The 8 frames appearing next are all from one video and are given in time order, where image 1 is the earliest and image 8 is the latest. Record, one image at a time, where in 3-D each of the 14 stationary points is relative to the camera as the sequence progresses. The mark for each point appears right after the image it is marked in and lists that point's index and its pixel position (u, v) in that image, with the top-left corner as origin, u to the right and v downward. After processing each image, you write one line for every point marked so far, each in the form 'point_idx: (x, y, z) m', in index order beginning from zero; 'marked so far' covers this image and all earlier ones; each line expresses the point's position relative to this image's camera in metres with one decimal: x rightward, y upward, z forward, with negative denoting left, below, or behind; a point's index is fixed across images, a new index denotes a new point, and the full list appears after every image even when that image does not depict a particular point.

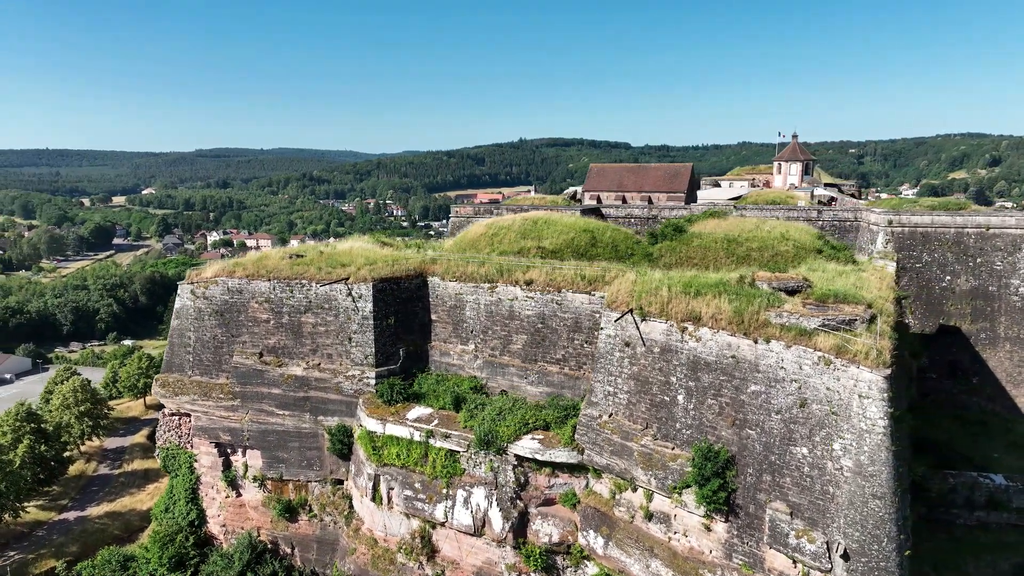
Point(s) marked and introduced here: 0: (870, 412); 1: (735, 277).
0: (+3.6, -1.3, +5.8) m
1: (+3.4, +0.2, +8.5) m
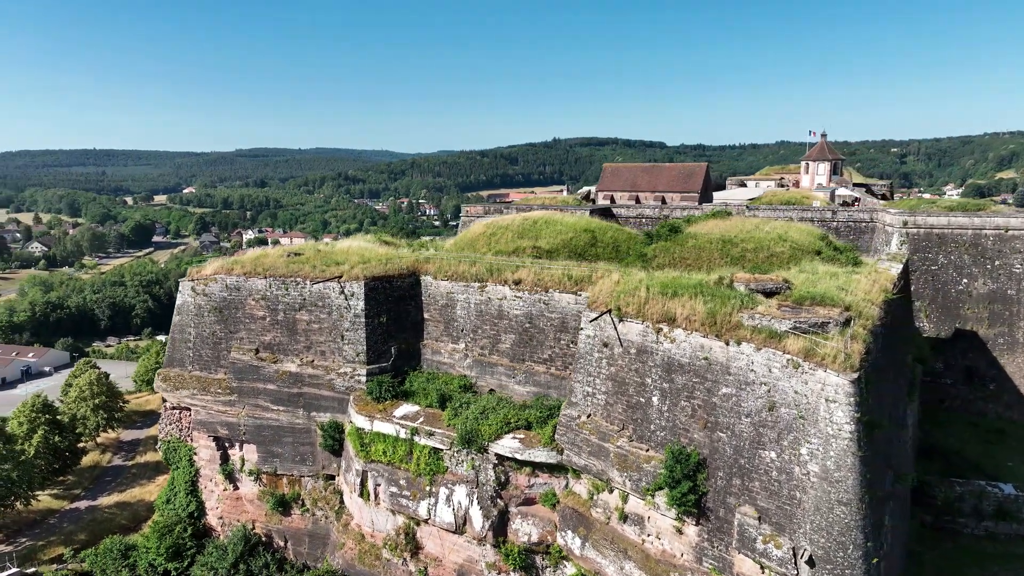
0: (+3.2, -1.3, +5.7) m
1: (+3.0, +0.2, +8.4) m
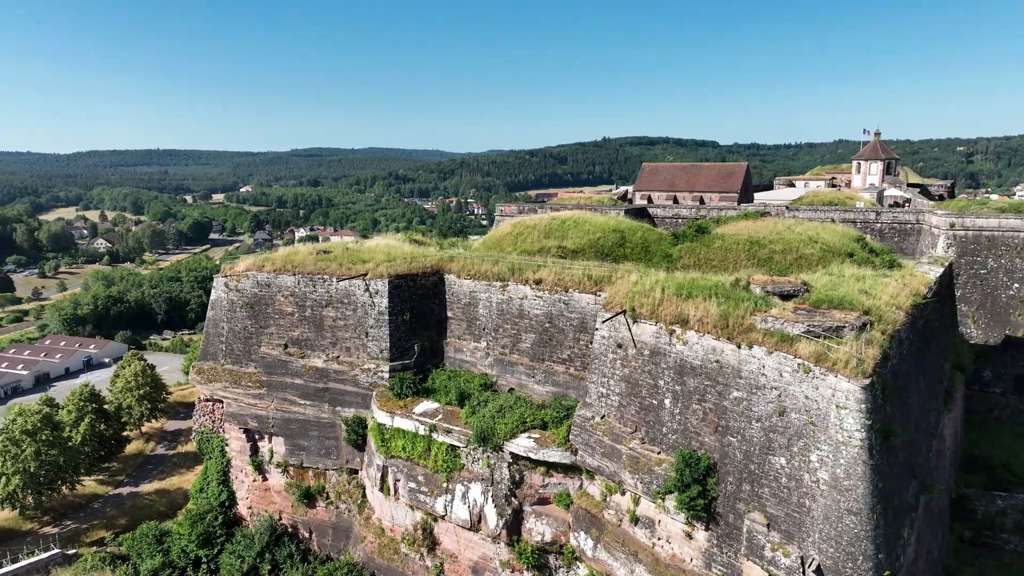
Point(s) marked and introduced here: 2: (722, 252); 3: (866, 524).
0: (+3.2, -1.3, +5.5) m
1: (+3.2, +0.1, +8.2) m
2: (+5.0, +0.9, +13.5) m
3: (+3.4, -2.3, +5.5) m
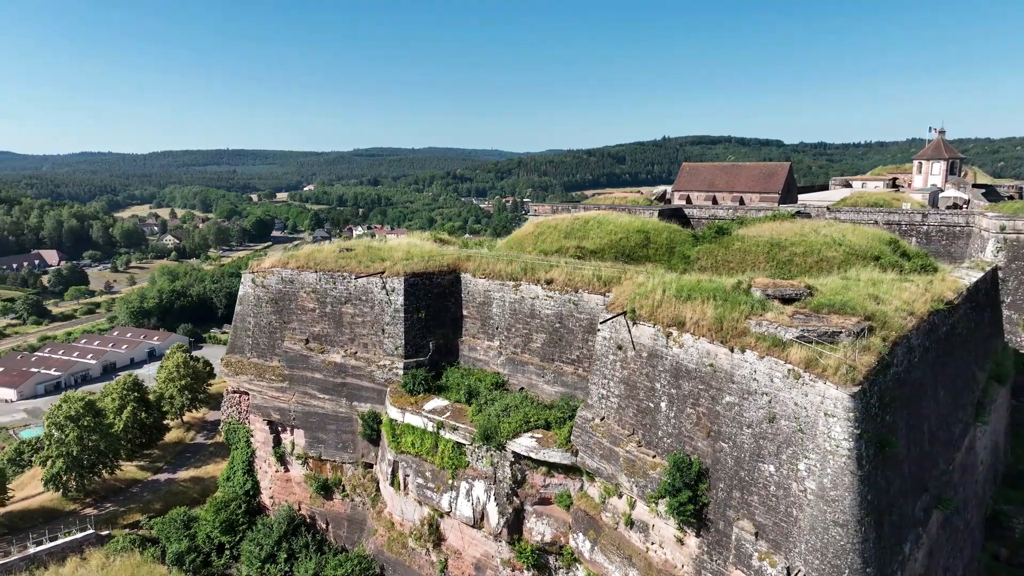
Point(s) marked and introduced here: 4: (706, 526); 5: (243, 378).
0: (+3.0, -1.4, +5.3) m
1: (+3.2, +0.1, +8.1) m
2: (+5.3, +0.8, +13.2) m
3: (+3.2, -2.3, +5.3) m
4: (+2.3, -2.8, +6.6) m
5: (-7.8, -2.6, +16.4) m
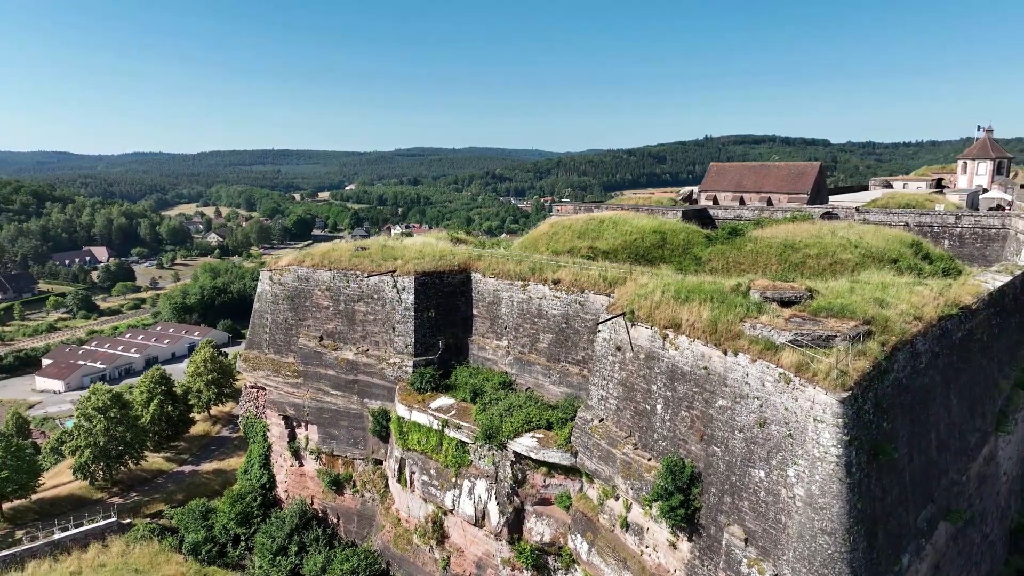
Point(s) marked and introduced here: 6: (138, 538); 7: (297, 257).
0: (+2.9, -1.4, +5.2) m
1: (+3.2, +0.1, +7.9) m
2: (+5.5, +0.7, +12.9) m
3: (+3.0, -2.4, +5.2) m
4: (+2.2, -2.8, +6.5) m
5: (-7.5, -2.5, +16.8) m
6: (-11.5, -7.7, +17.5) m
7: (-6.4, +0.9, +16.8) m
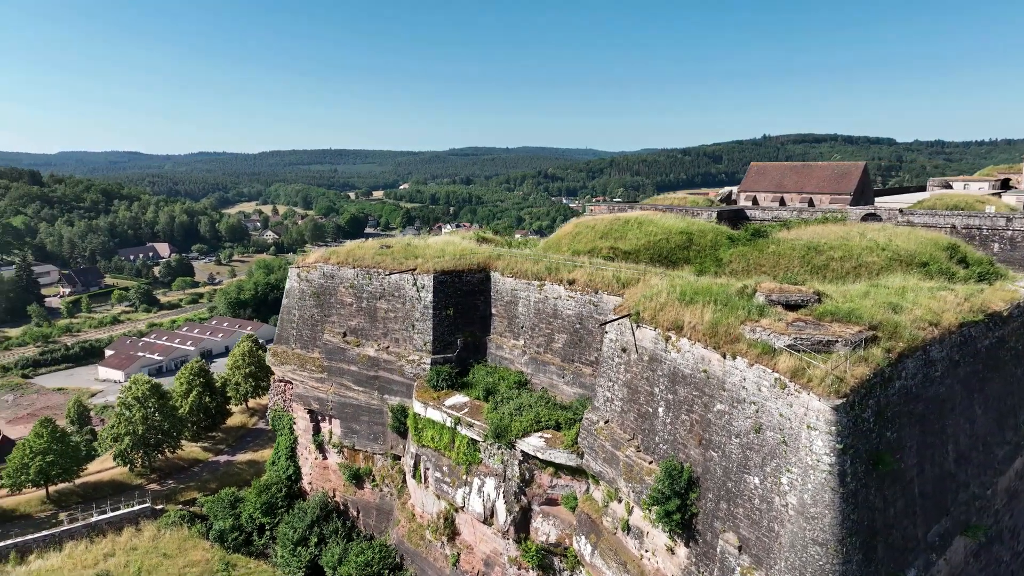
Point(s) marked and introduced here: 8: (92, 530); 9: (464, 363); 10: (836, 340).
0: (+2.7, -1.4, +5.1) m
1: (+3.2, 0.0, +7.8) m
2: (+5.9, +0.7, +12.6) m
3: (+2.9, -2.4, +5.1) m
4: (+2.1, -2.8, +6.5) m
5: (-6.9, -2.4, +17.2) m
6: (-11.0, -7.6, +18.2) m
7: (-5.7, +1.0, +17.2) m
8: (-13.4, -7.7, +18.1) m
9: (-1.3, -1.9, +14.6) m
10: (+3.3, -0.5, +5.7) m
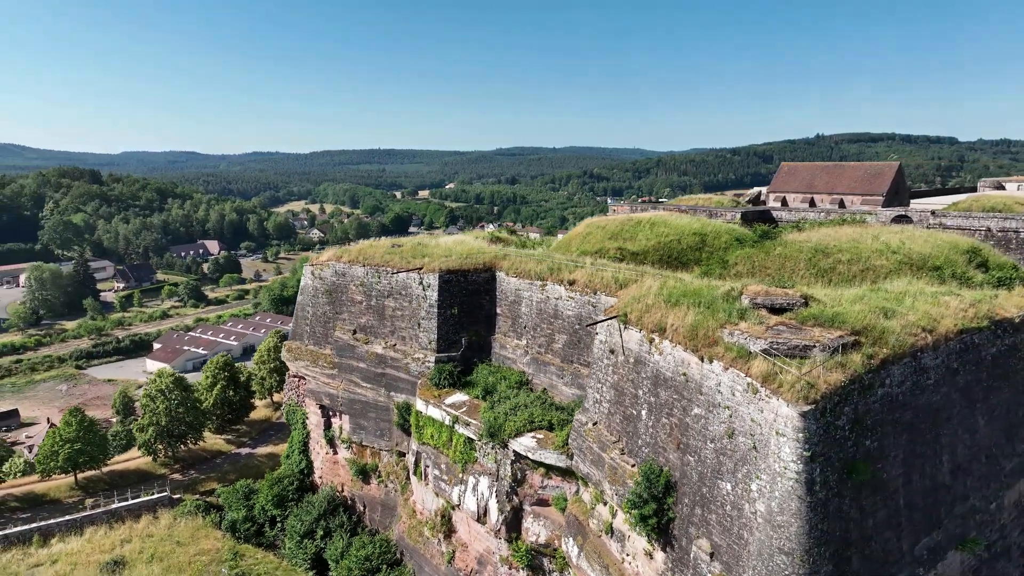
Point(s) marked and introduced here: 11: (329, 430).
0: (+2.4, -1.5, +5.0) m
1: (+3.0, 0.0, +7.6) m
2: (+5.9, +0.6, +12.4) m
3: (+2.5, -2.4, +4.9) m
4: (+1.8, -2.8, +6.4) m
5: (-6.7, -2.3, +17.6) m
6: (-10.8, -7.4, +18.7) m
7: (-5.5, +1.1, +17.4) m
8: (-13.2, -7.5, +18.7) m
9: (-1.2, -1.9, +14.7) m
10: (+3.0, -0.6, +5.5) m
11: (-5.6, -4.3, +17.1) m
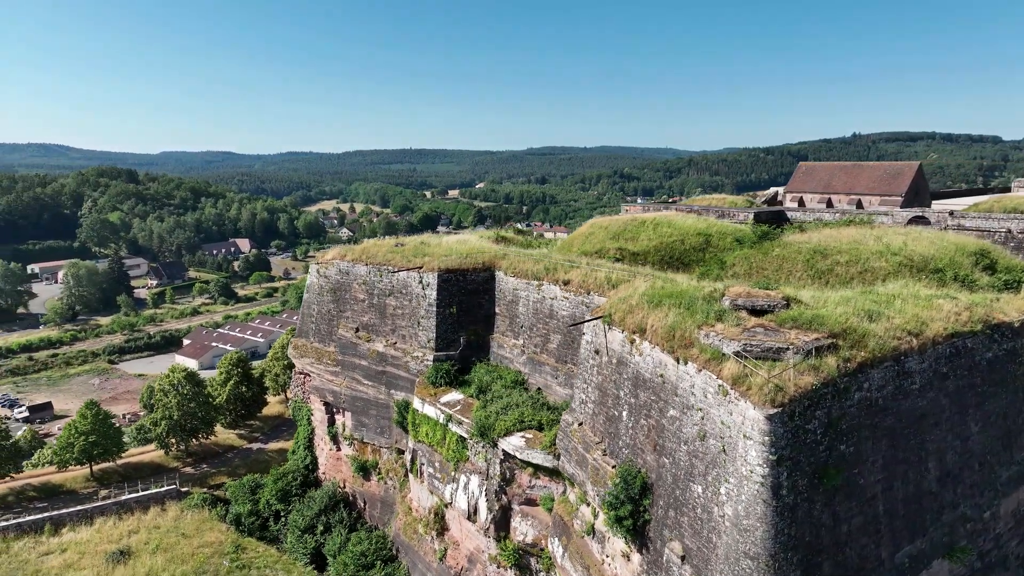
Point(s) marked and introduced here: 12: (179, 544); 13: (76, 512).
0: (+2.1, -1.5, +4.9) m
1: (+2.8, 0.0, +7.6) m
2: (+5.8, +0.6, +12.2) m
3: (+2.2, -2.4, +4.9) m
4: (+1.5, -2.9, +6.3) m
5: (-6.7, -2.3, +17.8) m
6: (-10.7, -7.3, +19.0) m
7: (-5.4, +1.2, +17.6) m
8: (-13.1, -7.4, +19.1) m
9: (-1.2, -1.9, +14.7) m
10: (+2.7, -0.6, +5.5) m
11: (-5.6, -4.2, +17.3) m
12: (-9.9, -7.6, +16.8) m
13: (-14.1, -7.3, +18.4) m
